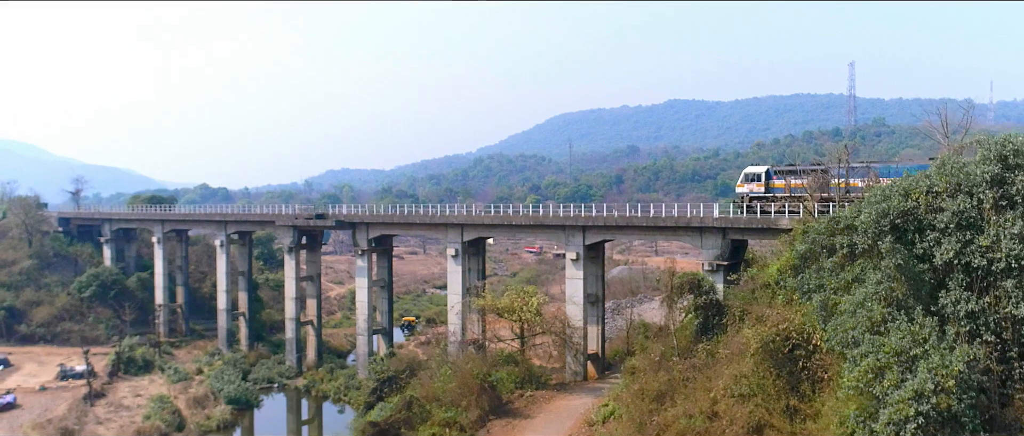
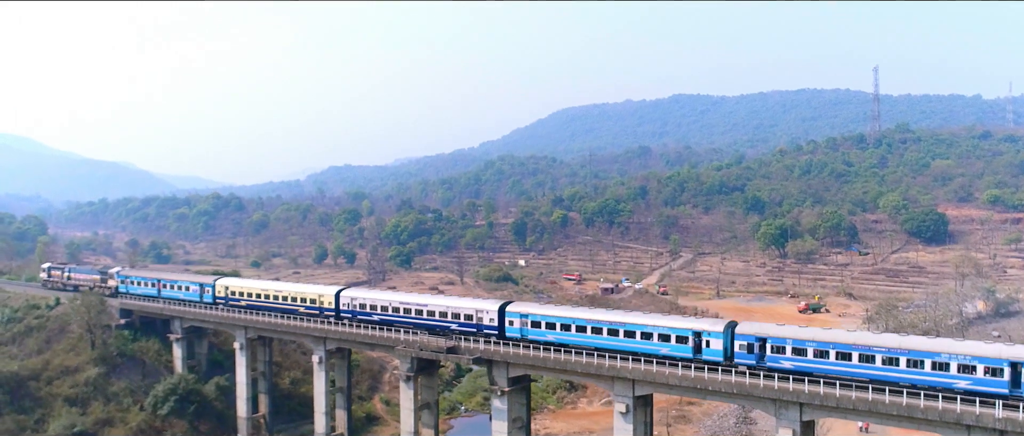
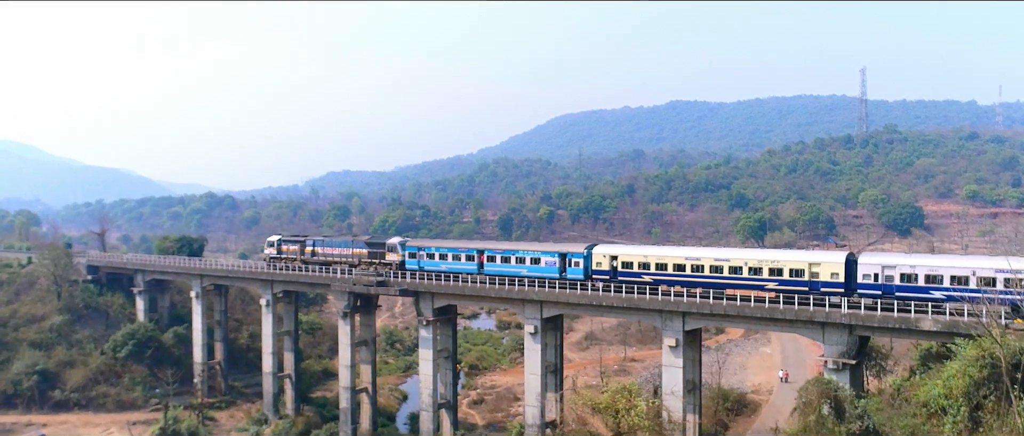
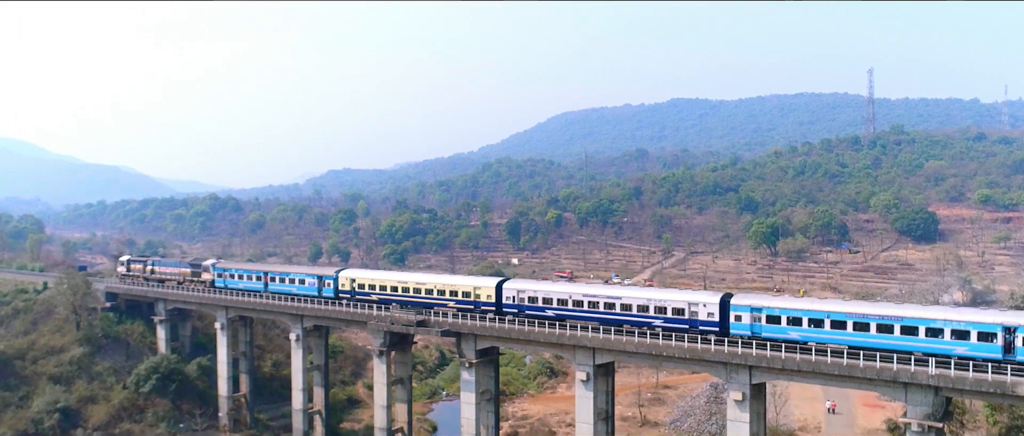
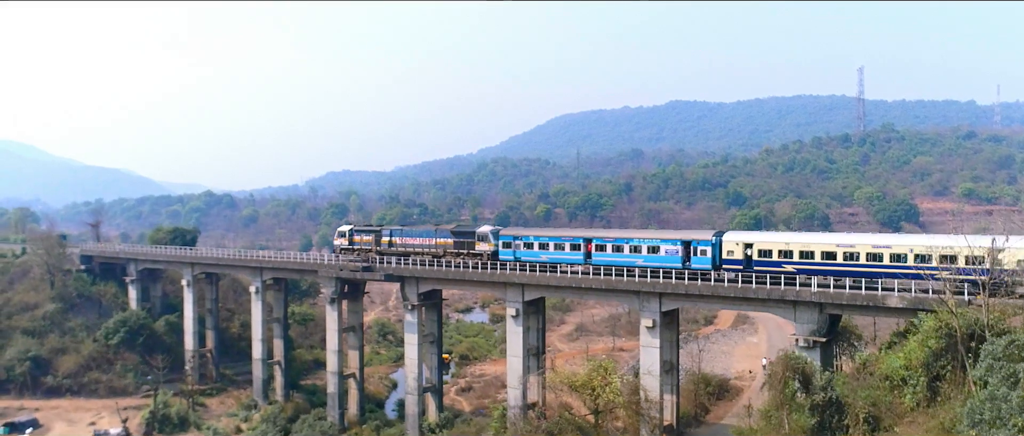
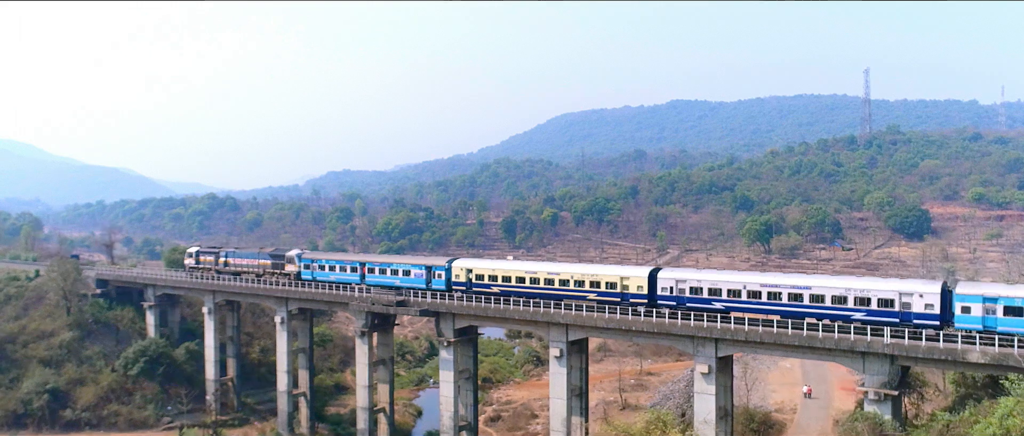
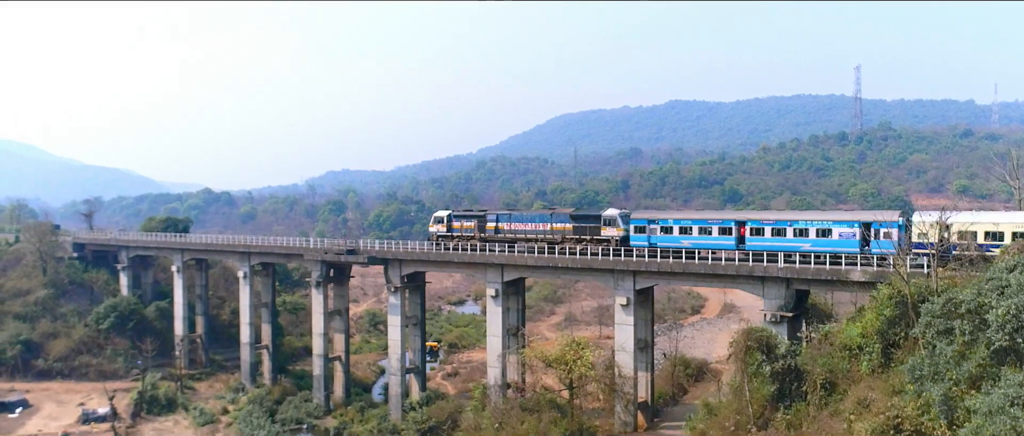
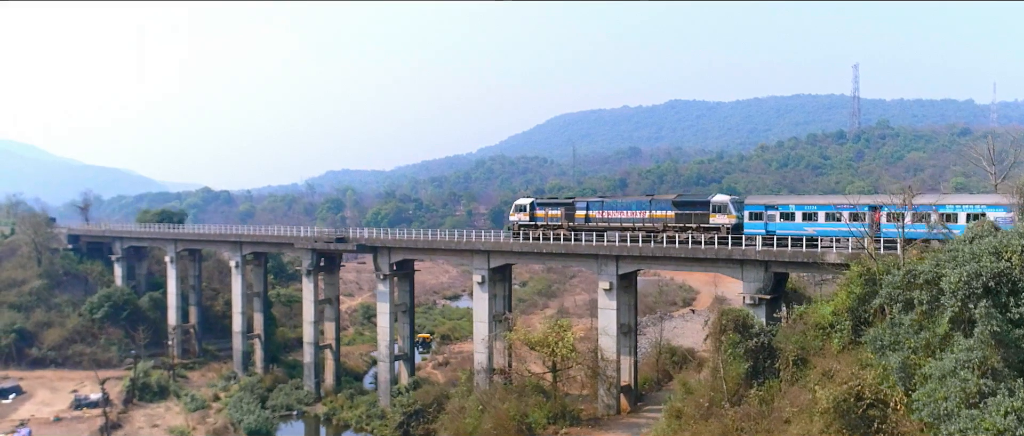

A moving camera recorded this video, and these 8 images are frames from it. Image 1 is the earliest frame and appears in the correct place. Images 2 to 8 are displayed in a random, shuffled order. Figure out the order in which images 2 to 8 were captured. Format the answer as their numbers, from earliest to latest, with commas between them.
8, 7, 5, 3, 6, 4, 2
